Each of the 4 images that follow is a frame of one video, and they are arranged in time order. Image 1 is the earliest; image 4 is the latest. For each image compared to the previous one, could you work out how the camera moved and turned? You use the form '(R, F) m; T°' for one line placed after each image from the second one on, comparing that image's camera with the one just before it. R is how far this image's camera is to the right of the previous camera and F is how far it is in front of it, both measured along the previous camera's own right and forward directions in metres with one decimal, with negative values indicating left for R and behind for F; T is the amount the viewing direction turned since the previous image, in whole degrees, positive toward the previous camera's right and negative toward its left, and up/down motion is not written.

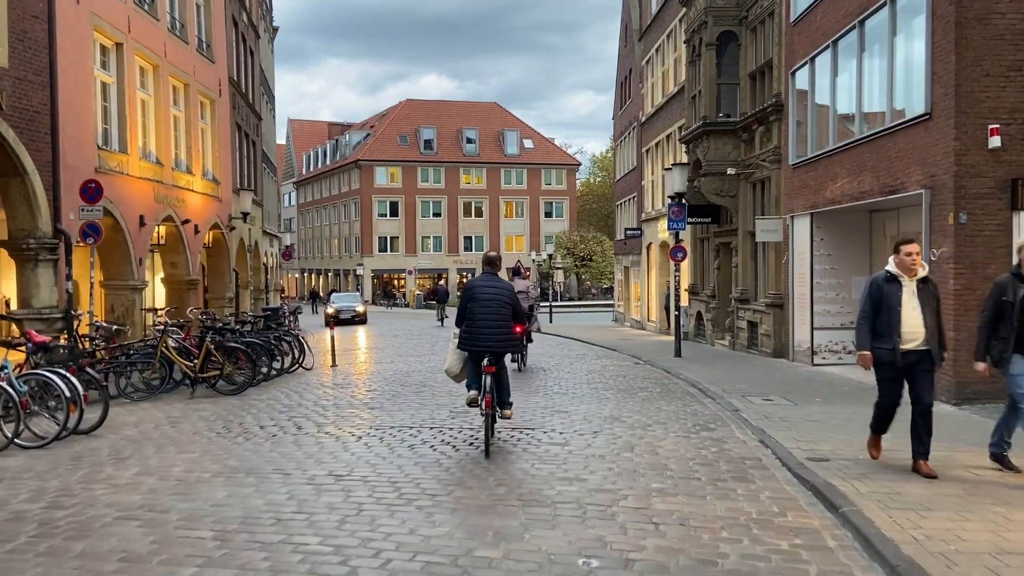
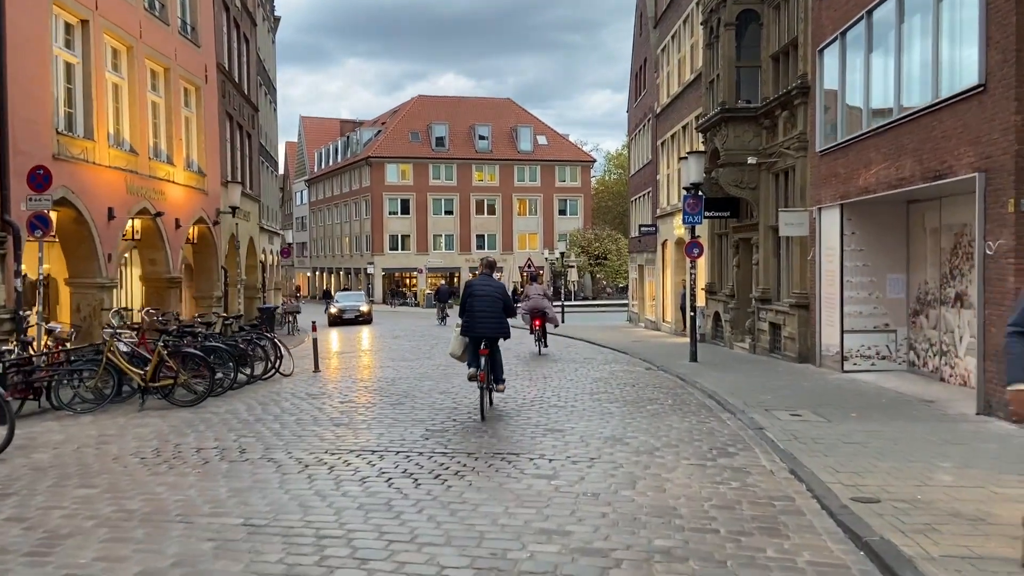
(+0.3, +1.4) m; -1°
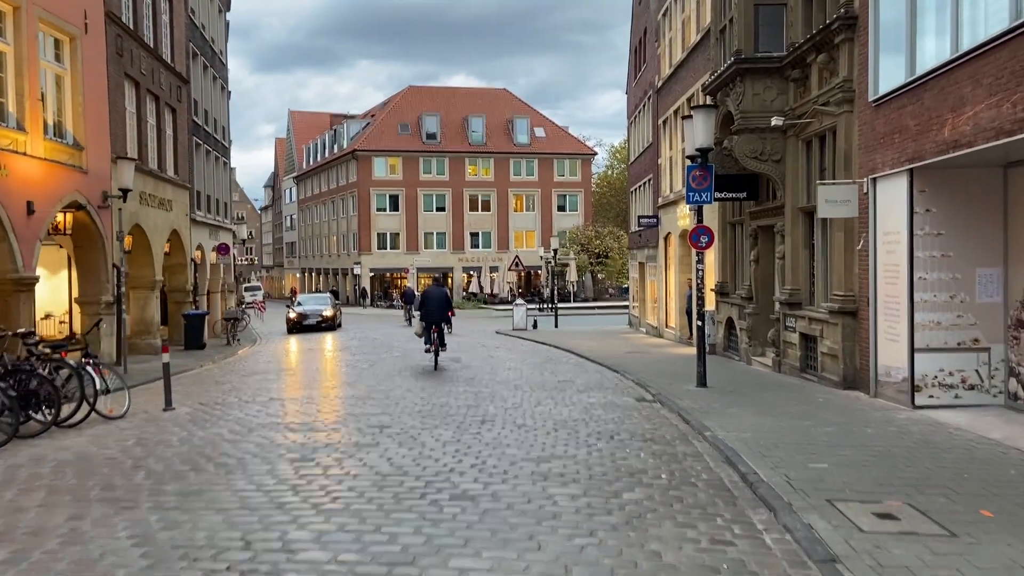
(+0.9, +4.3) m; 0°
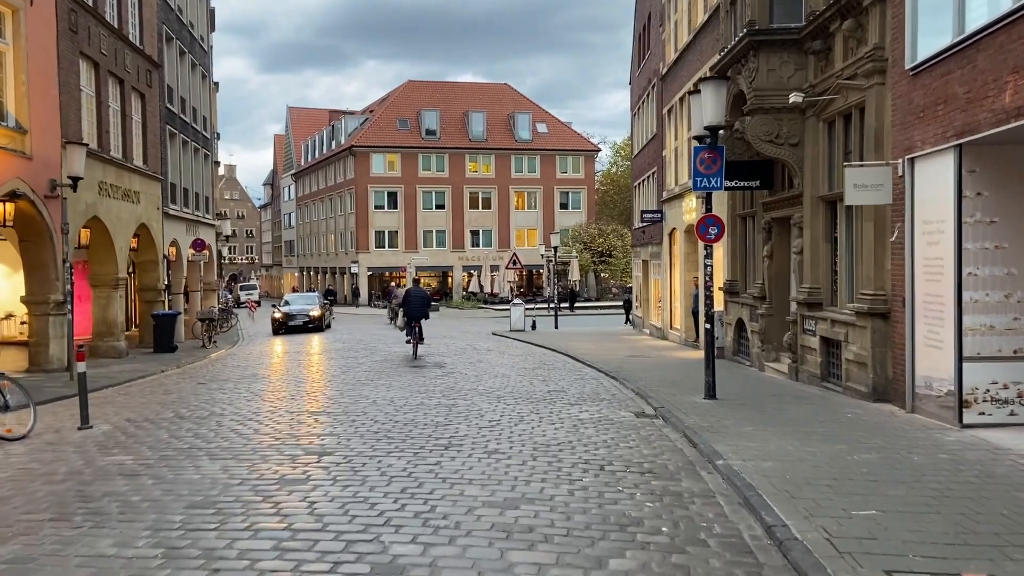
(+0.3, +1.6) m; 0°
